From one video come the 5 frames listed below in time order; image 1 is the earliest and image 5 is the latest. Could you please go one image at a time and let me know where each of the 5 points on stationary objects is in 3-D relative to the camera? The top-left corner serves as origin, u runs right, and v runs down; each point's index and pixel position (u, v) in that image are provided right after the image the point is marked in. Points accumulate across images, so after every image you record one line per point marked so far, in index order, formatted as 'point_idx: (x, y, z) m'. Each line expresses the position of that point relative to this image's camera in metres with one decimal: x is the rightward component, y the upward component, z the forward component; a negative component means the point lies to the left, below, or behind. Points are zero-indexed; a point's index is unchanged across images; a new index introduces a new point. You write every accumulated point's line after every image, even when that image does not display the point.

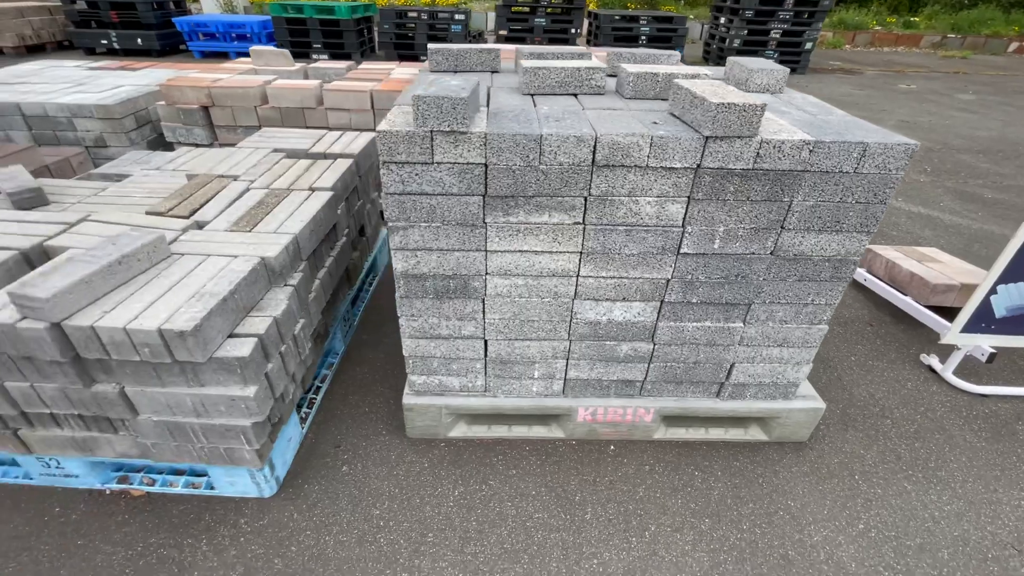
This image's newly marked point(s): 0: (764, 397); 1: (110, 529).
0: (+1.7, -0.7, +3.2) m
1: (-2.3, -1.4, +2.7) m
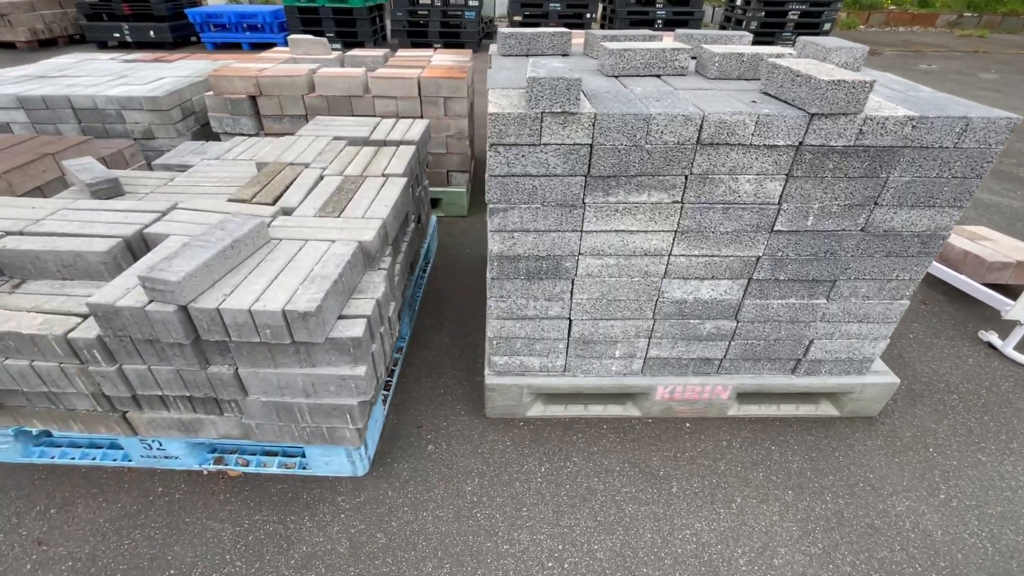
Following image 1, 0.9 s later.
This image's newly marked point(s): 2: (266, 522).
0: (+2.2, -0.6, +3.3) m
1: (-1.7, -1.3, +2.8) m
2: (-1.4, -1.3, +2.7) m
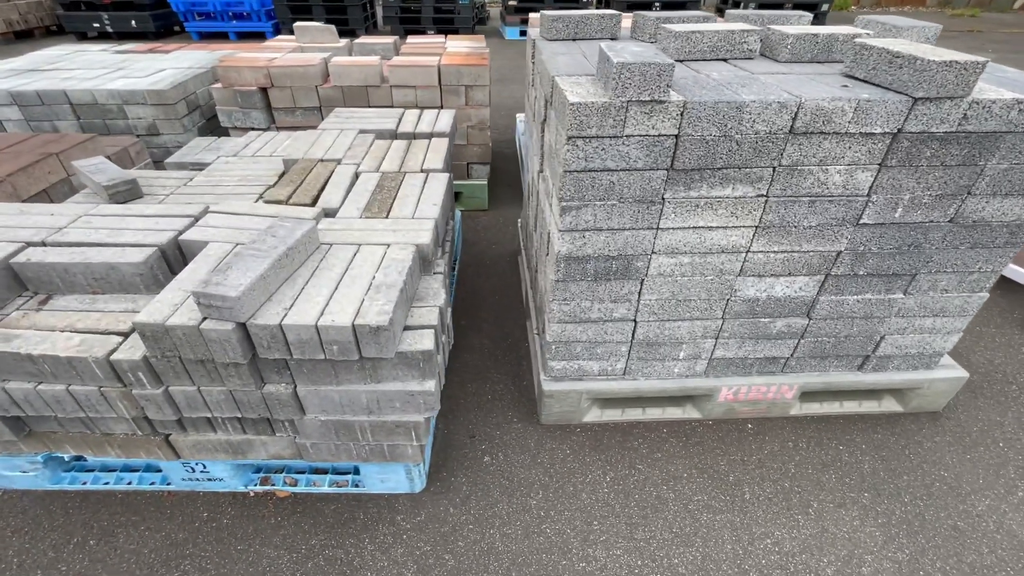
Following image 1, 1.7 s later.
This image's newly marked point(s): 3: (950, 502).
0: (+2.6, -0.5, +3.1) m
1: (-1.3, -1.3, +2.6) m
2: (-1.0, -1.4, +2.6) m
3: (+2.5, -1.2, +2.8) m
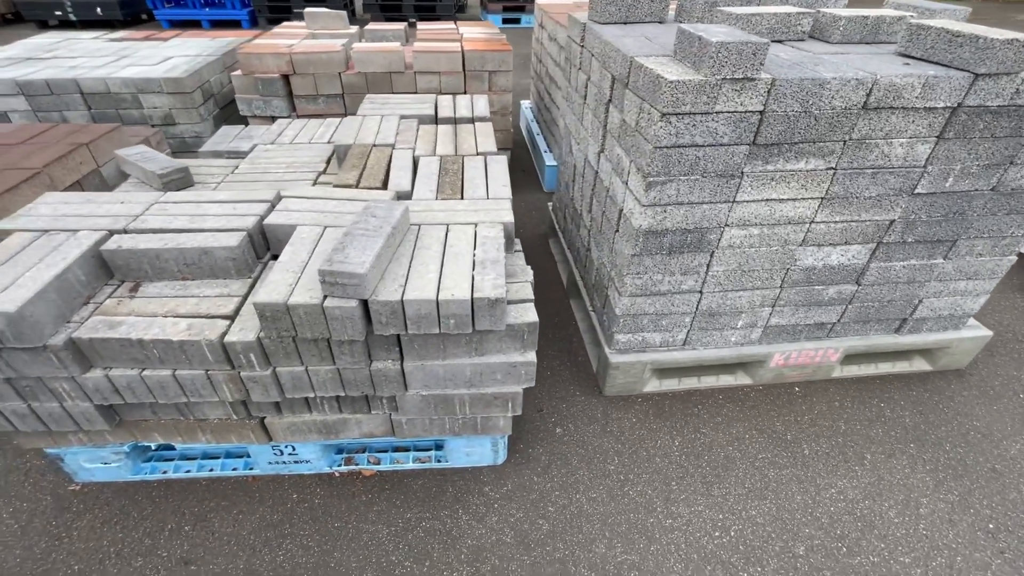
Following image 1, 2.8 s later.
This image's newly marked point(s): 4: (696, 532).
0: (+3.0, -0.3, +3.4) m
1: (-0.8, -1.2, +2.7) m
2: (-0.5, -1.3, +2.6) m
3: (+3.0, -1.0, +3.1) m
4: (+1.0, -1.3, +2.6) m
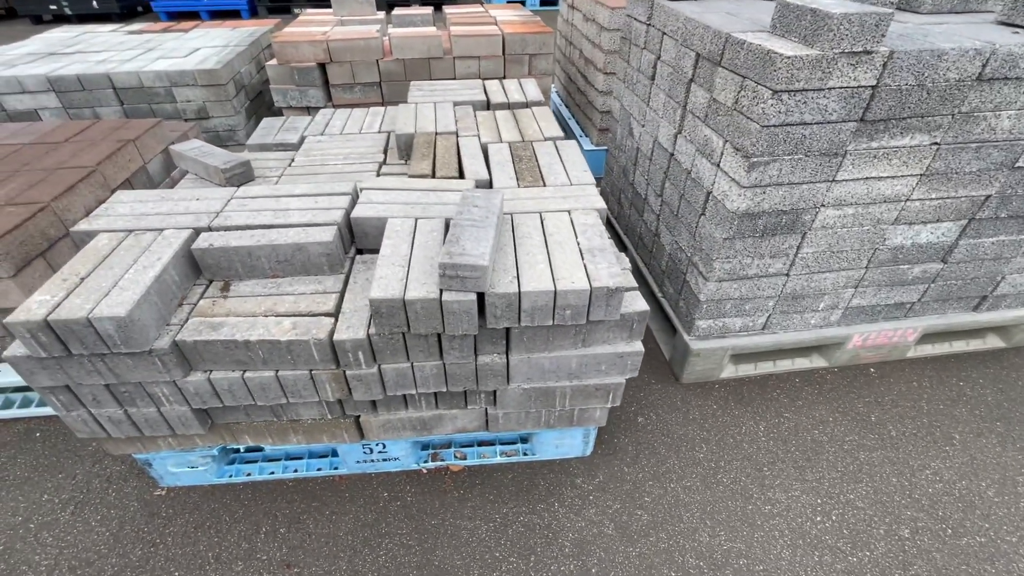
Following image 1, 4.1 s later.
0: (+3.5, -0.1, +3.3) m
1: (-0.3, -1.2, +2.6) m
2: (0.0, -1.2, +2.6) m
3: (+3.5, -0.9, +3.0) m
4: (+1.5, -1.2, +2.6) m
